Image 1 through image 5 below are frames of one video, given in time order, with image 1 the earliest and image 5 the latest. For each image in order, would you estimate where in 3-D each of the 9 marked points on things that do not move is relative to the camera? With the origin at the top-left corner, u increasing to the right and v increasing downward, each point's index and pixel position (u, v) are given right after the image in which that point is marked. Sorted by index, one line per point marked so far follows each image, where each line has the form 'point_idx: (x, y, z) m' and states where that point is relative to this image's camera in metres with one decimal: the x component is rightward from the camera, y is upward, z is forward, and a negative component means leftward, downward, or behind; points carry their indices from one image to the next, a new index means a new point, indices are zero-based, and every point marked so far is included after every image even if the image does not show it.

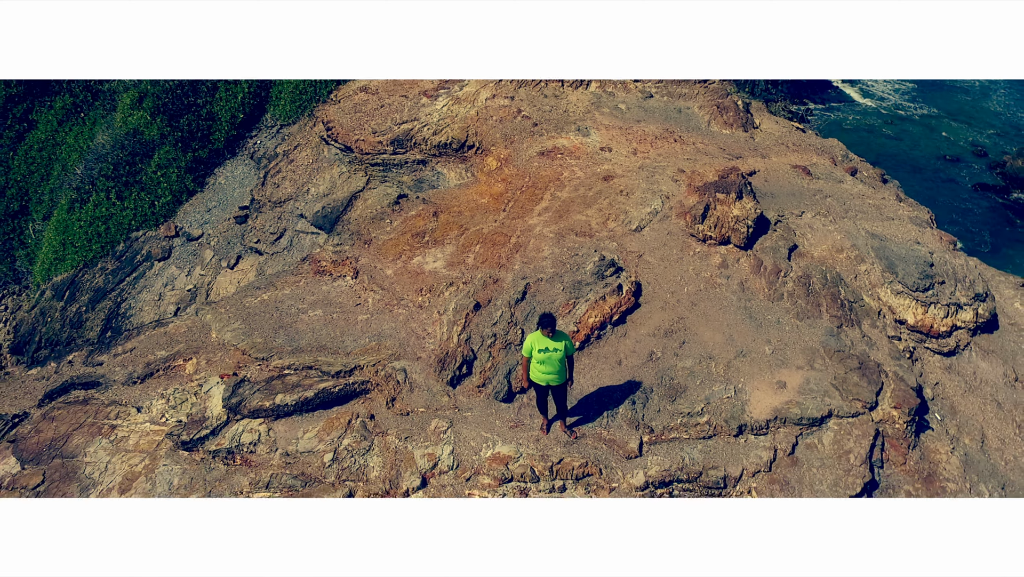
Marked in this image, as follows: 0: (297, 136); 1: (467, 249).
0: (-5.4, +3.9, +13.4) m
1: (-0.6, +0.6, +7.5) m
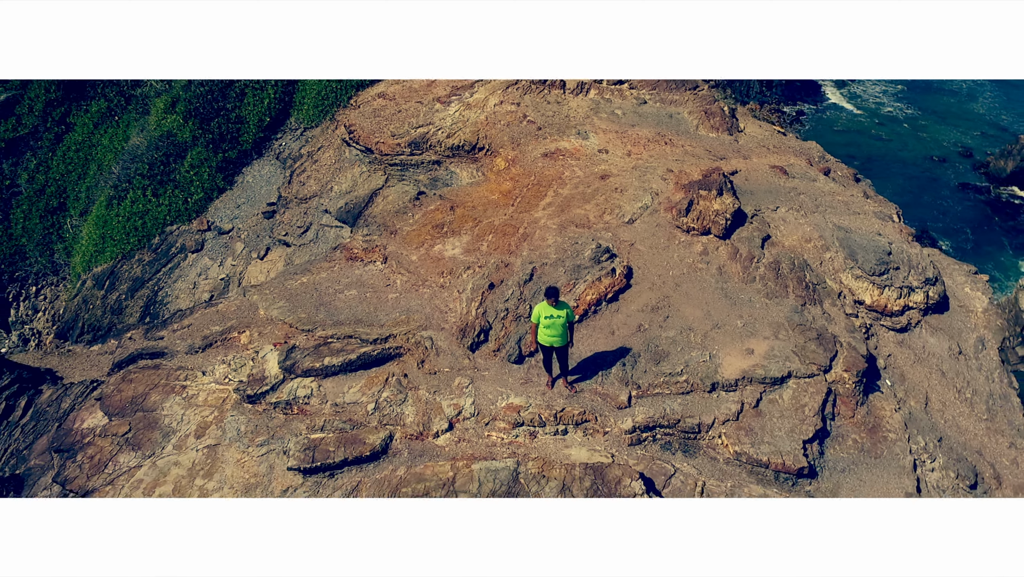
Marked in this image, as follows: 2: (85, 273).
0: (-5.3, +4.2, +14.5) m
1: (-0.5, +0.8, +8.6) m
2: (-11.3, +0.3, +13.4) m
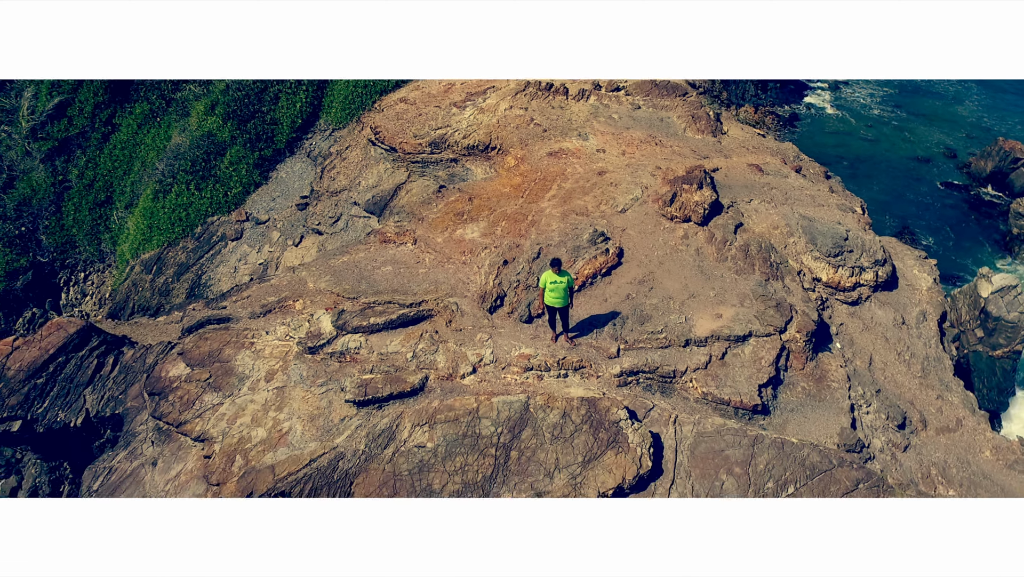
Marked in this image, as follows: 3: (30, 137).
0: (-5.1, +4.6, +16.1) m
1: (-0.3, +1.3, +10.2) m
2: (-11.1, +0.8, +15.0) m
3: (-17.1, +5.4, +18.7) m
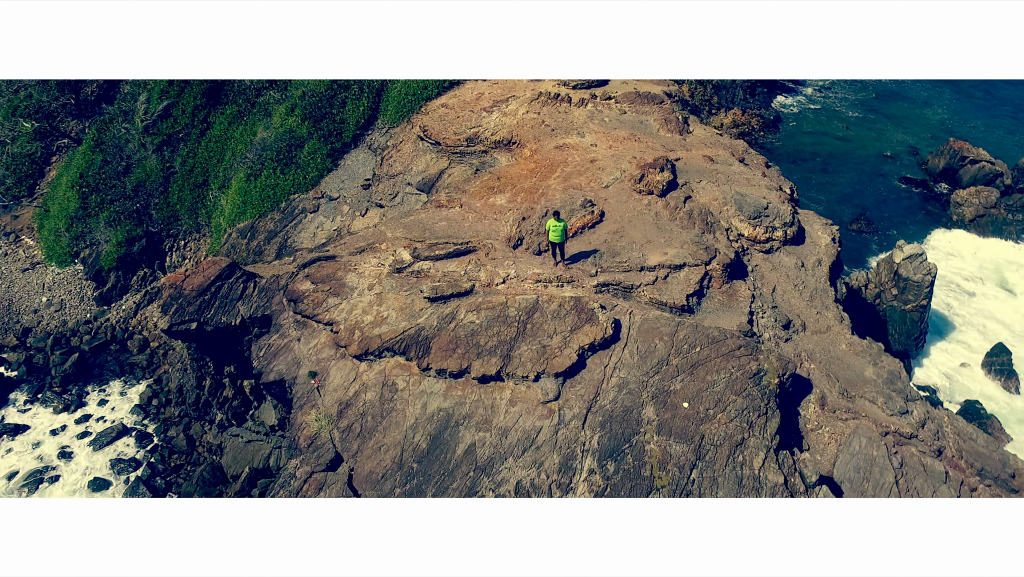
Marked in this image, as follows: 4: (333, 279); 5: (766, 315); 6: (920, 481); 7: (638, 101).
0: (-4.5, +6.1, +20.5) m
1: (+0.1, +2.6, +14.5) m
2: (-10.6, +2.3, +19.5) m
3: (-16.4, +7.0, +23.3) m
4: (-4.5, +0.2, +13.1) m
5: (+6.2, -0.7, +12.7) m
6: (+8.4, -3.9, +10.6) m
7: (+4.4, +6.6, +18.4) m
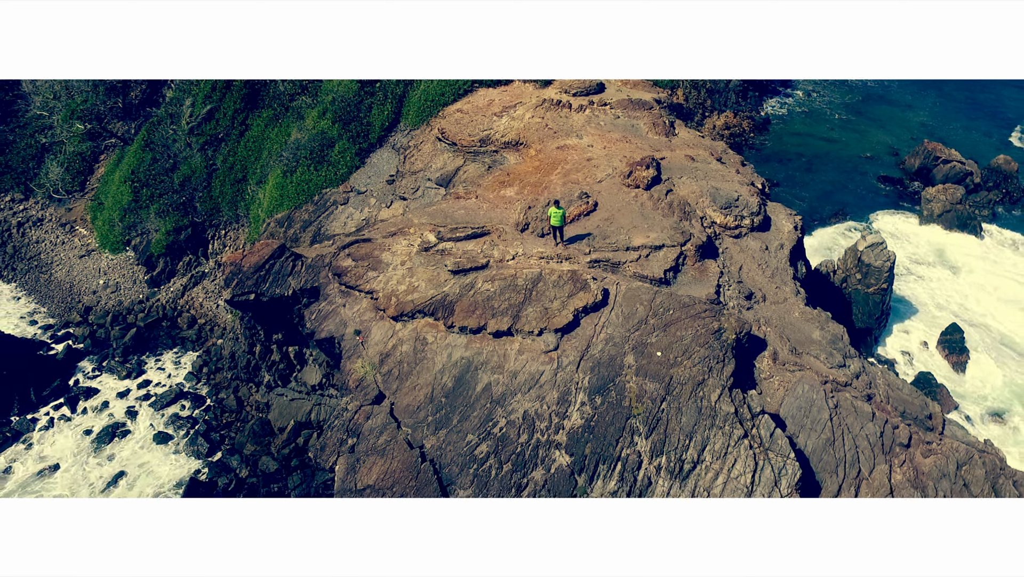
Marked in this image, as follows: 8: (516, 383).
0: (-4.1, +6.8, +23.1) m
1: (+0.4, +3.3, +17.1) m
2: (-10.3, +3.0, +22.2) m
3: (-16.1, +7.8, +26.0) m
4: (-4.3, +0.9, +15.7) m
5: (+6.4, 0.0, +15.2) m
6: (+8.6, -3.3, +13.2) m
7: (+4.7, +7.3, +20.9) m
8: (+0.1, -2.3, +12.5) m
